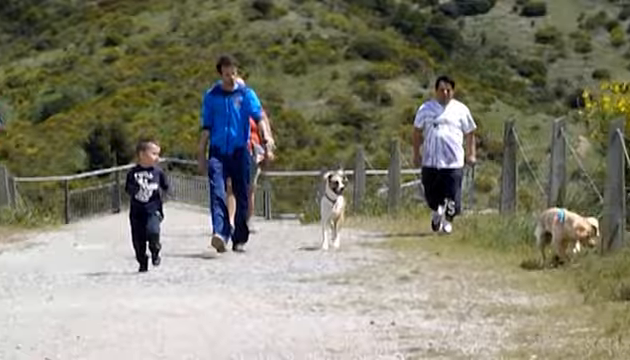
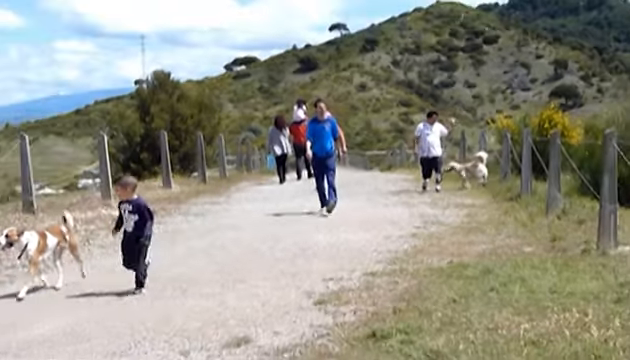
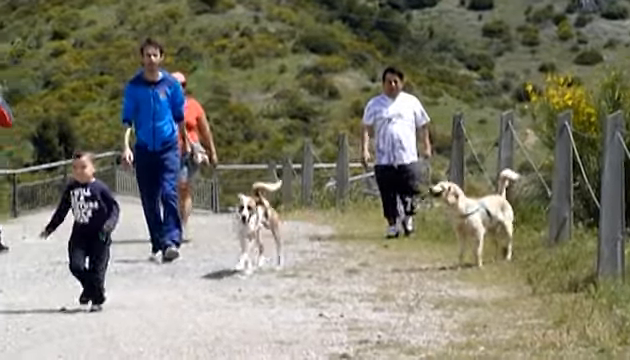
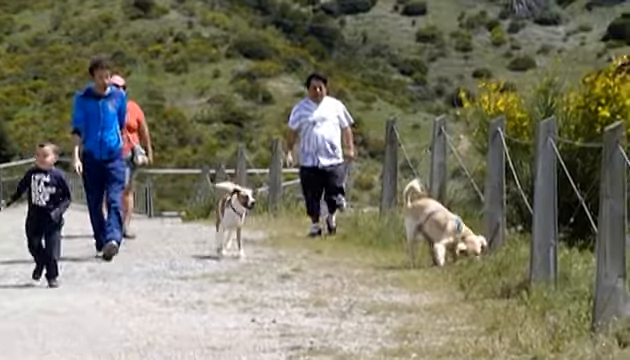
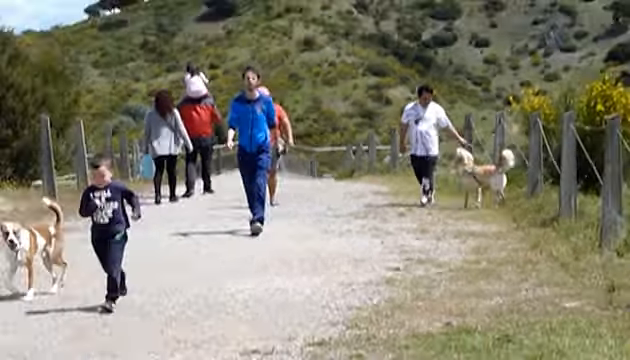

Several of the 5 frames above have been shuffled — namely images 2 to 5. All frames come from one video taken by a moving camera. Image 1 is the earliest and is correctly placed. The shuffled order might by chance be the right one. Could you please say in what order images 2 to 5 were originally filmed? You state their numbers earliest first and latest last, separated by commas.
4, 3, 5, 2
